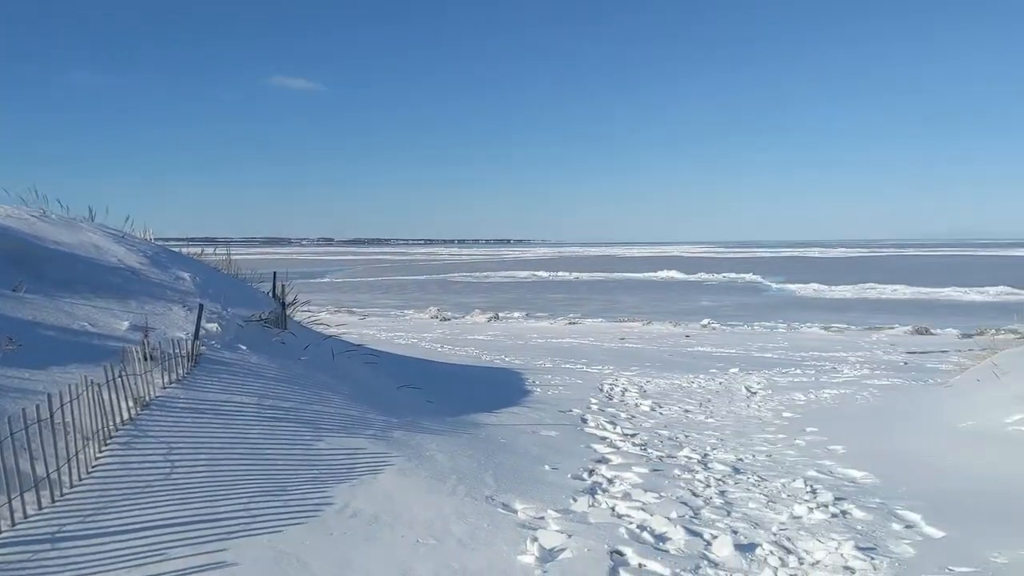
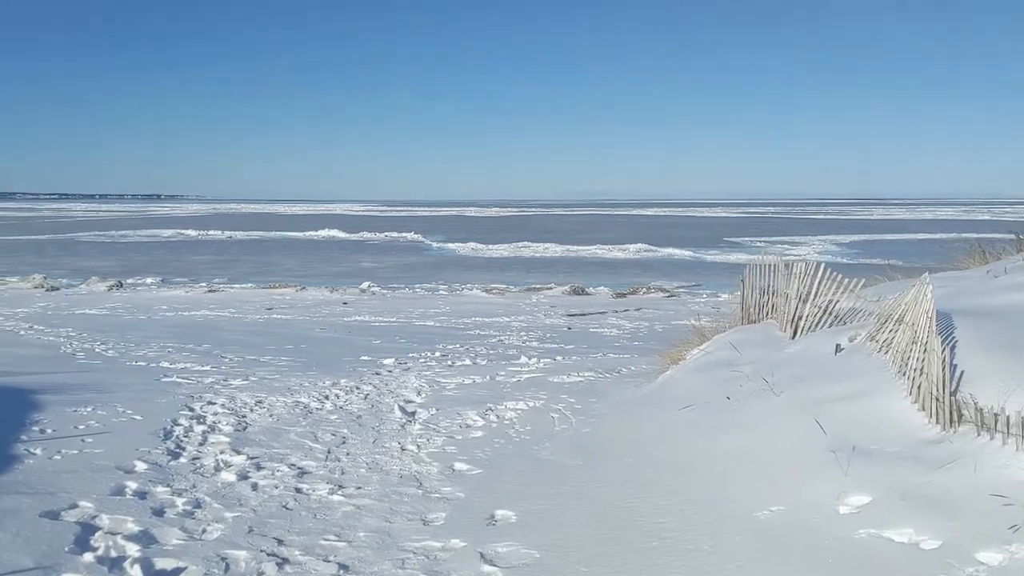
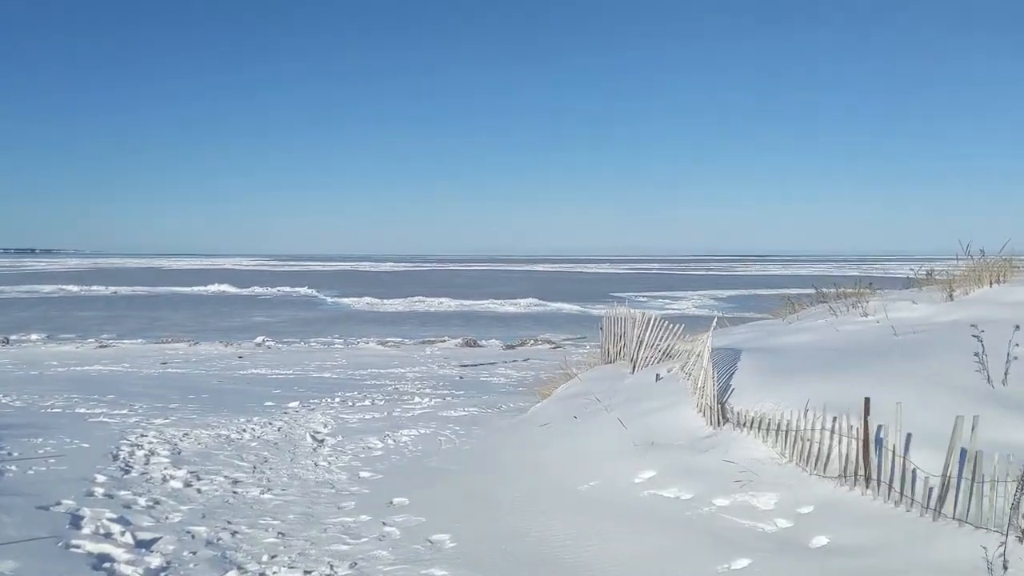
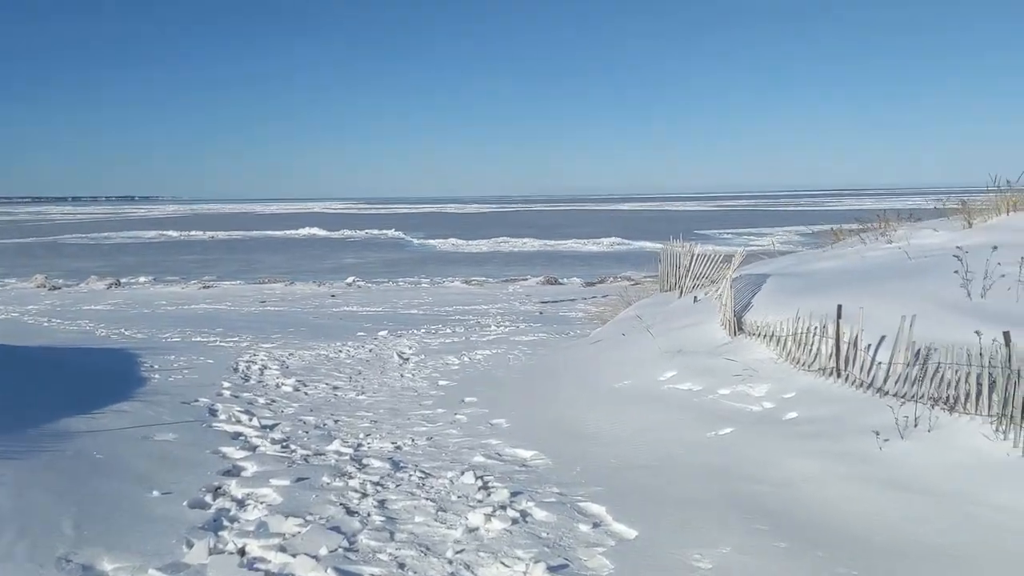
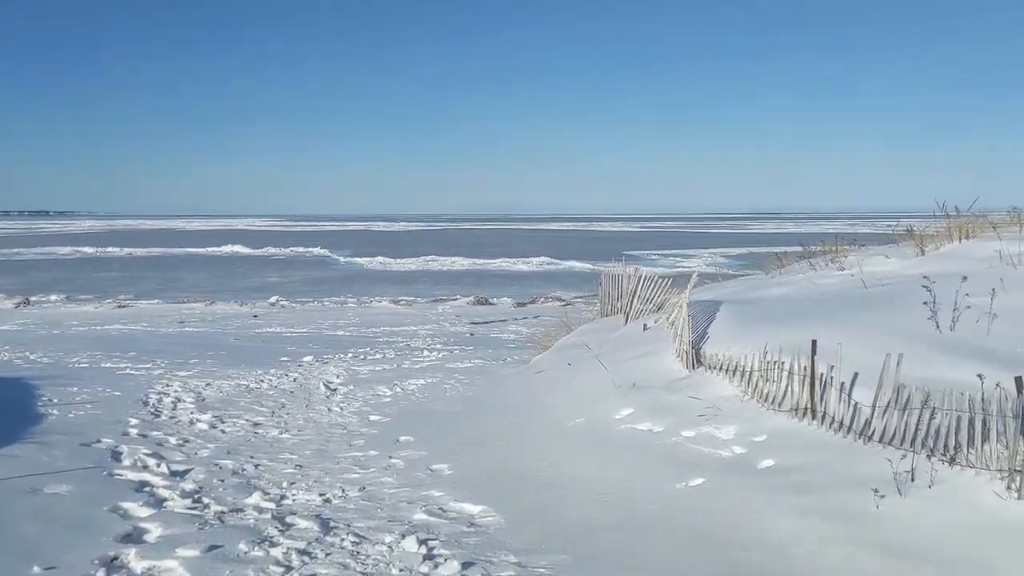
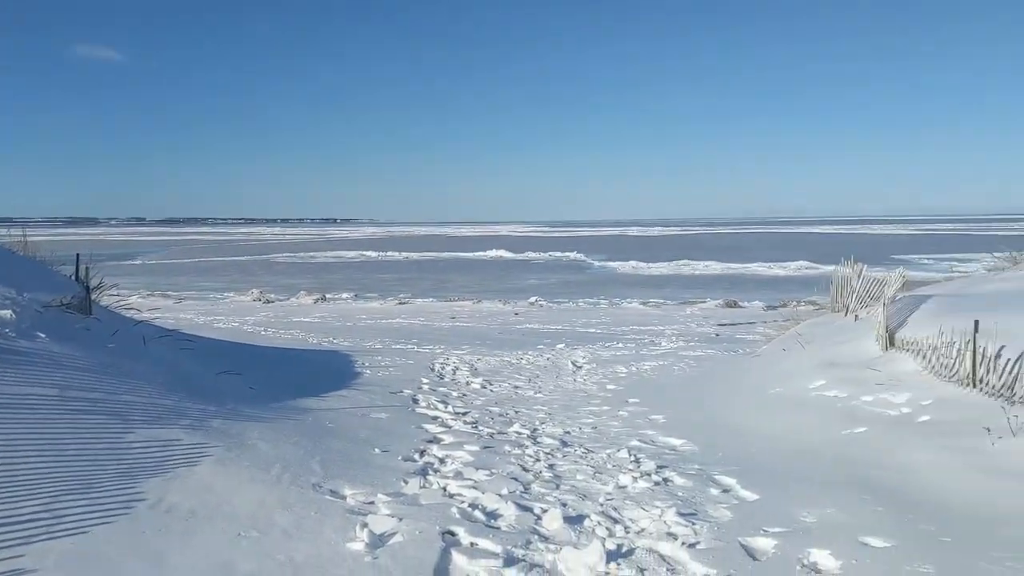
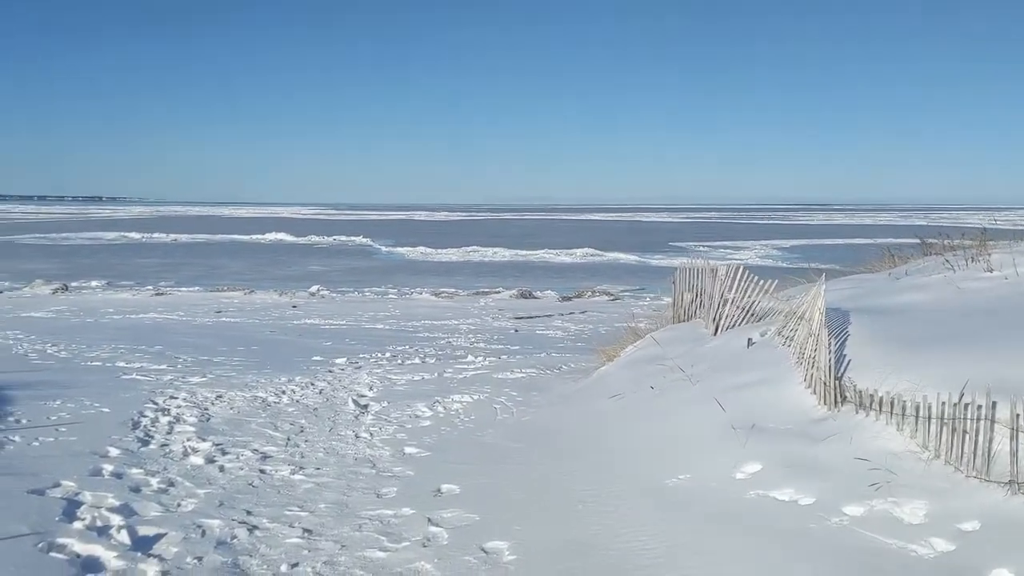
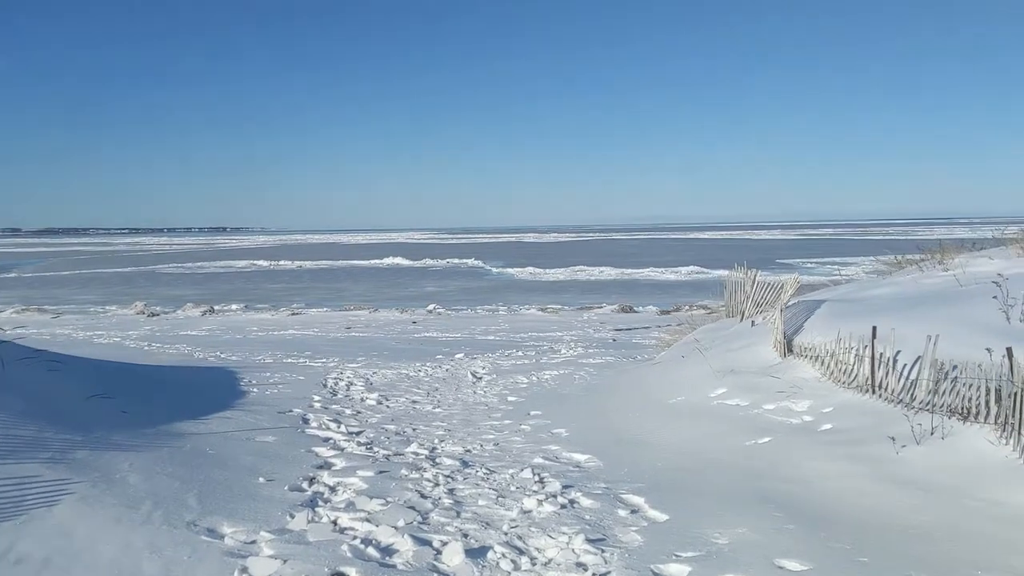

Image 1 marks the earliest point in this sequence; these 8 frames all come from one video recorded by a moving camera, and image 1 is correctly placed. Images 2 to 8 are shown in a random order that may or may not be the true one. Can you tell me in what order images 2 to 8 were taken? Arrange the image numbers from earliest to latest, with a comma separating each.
6, 8, 4, 5, 3, 7, 2
